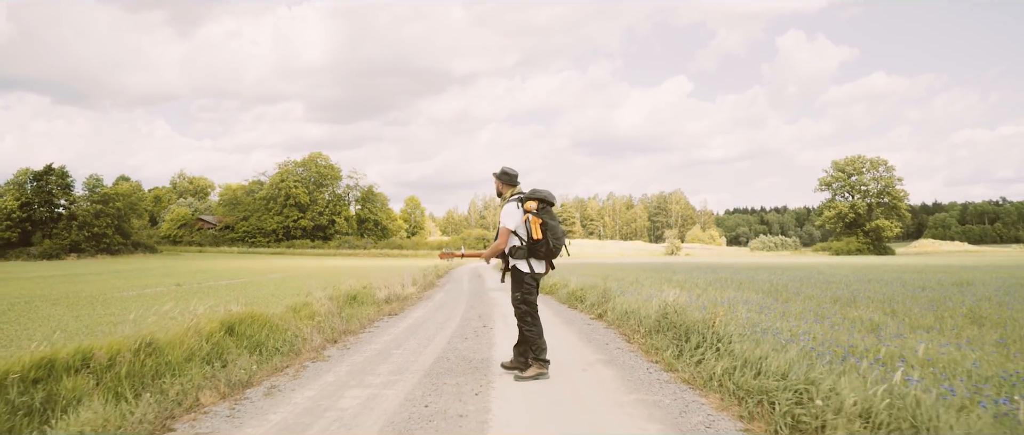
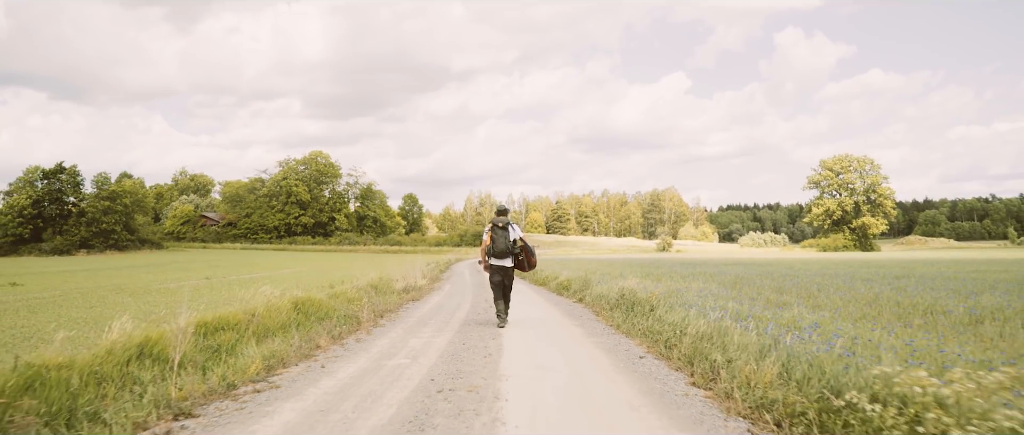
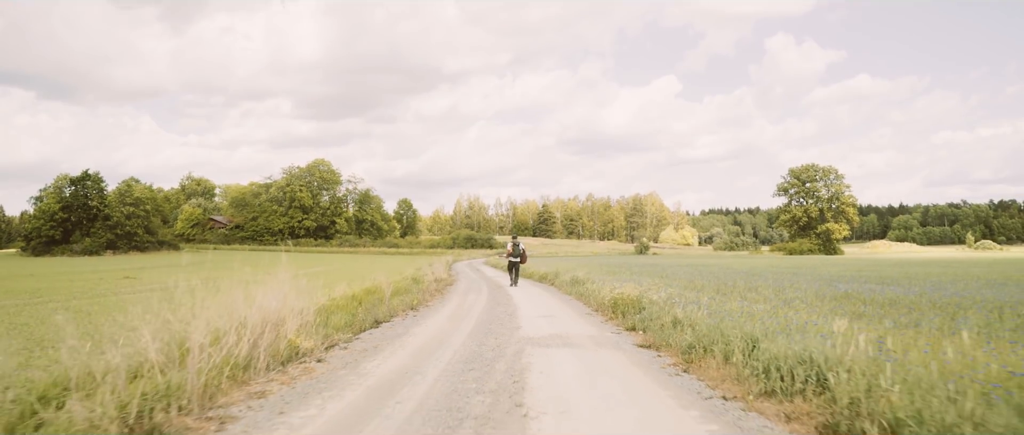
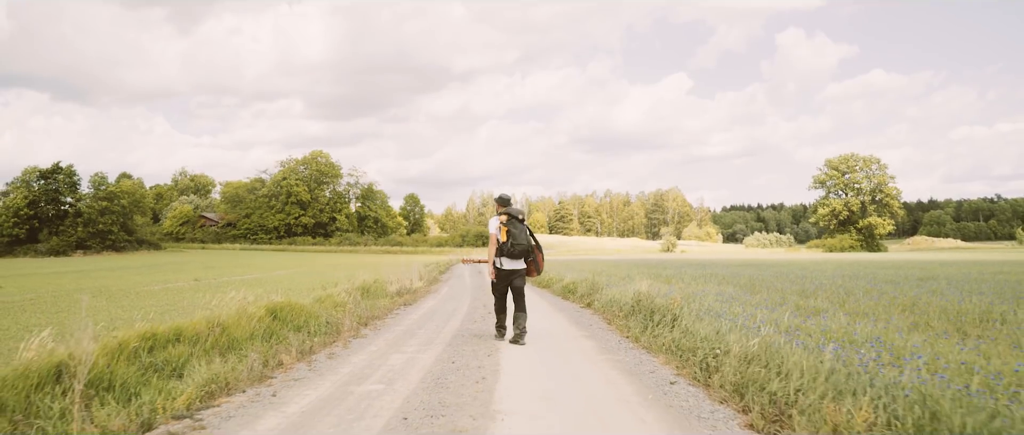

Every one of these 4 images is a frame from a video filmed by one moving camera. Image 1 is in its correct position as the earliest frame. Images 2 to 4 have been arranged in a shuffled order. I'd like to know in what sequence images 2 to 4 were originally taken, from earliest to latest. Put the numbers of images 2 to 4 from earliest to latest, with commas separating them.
4, 2, 3
